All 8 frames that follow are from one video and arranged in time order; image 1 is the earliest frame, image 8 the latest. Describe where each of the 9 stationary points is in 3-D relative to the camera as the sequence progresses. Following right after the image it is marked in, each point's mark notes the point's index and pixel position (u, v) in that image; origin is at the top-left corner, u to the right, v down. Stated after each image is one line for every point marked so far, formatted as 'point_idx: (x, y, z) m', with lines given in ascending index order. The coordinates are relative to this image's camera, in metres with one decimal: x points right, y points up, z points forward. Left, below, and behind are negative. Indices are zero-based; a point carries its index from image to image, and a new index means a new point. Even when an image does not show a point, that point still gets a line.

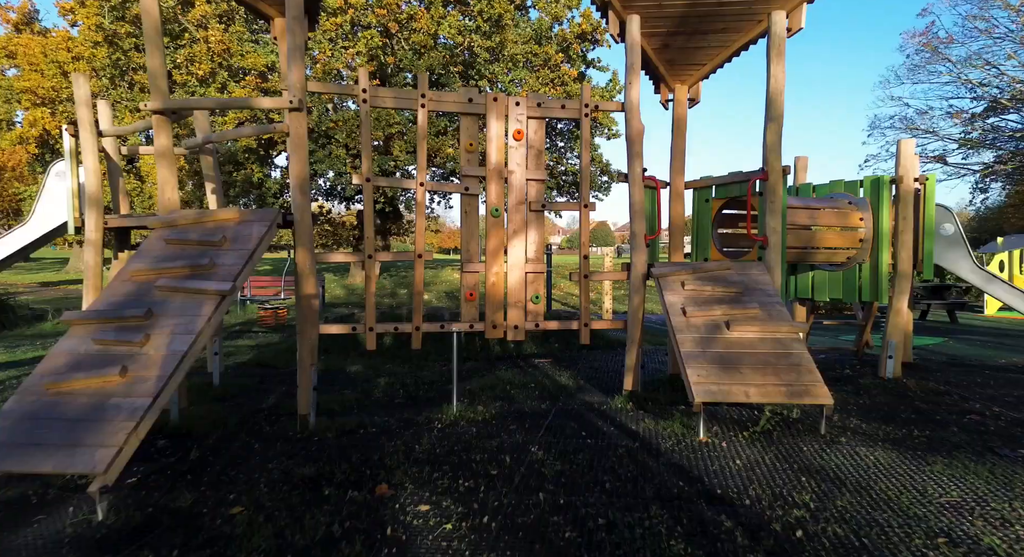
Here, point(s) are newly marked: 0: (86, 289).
0: (-3.8, -0.1, +4.7) m
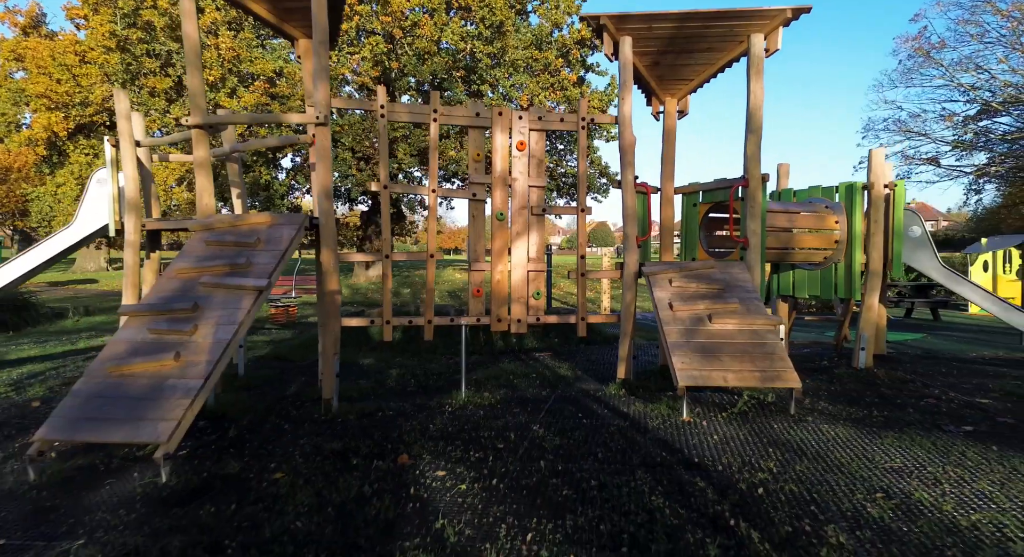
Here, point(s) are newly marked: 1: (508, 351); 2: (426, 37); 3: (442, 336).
0: (-3.8, 0.0, +5.1) m
1: (0.0, -0.9, +6.3) m
2: (-2.6, +7.4, +15.4) m
3: (-1.0, -0.8, +7.1) m
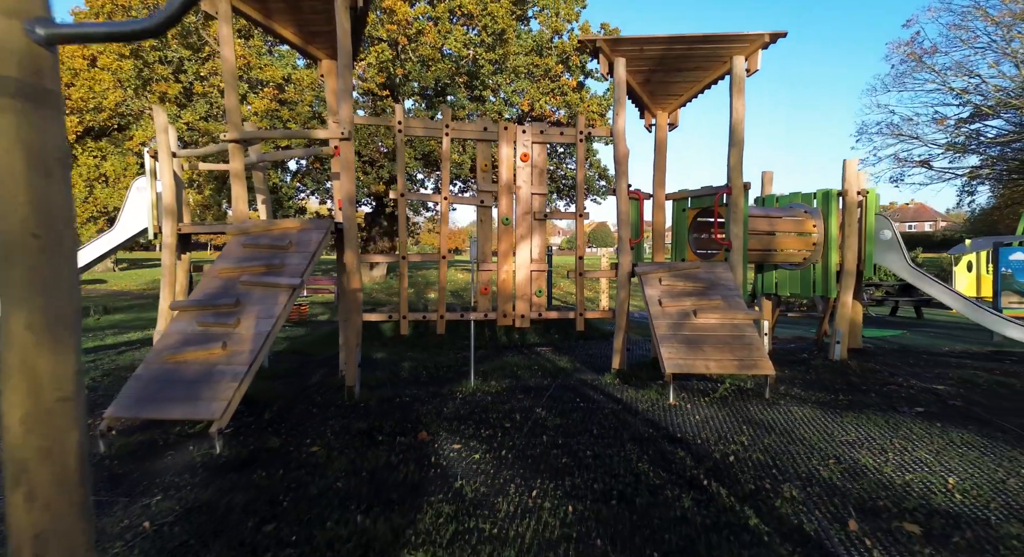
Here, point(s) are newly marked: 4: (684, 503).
0: (-3.8, 0.0, +5.6) m
1: (0.0, -0.9, +6.8) m
2: (-2.6, +7.4, +15.9) m
3: (-0.9, -0.8, +7.6) m
4: (+0.9, -1.2, +2.8) m
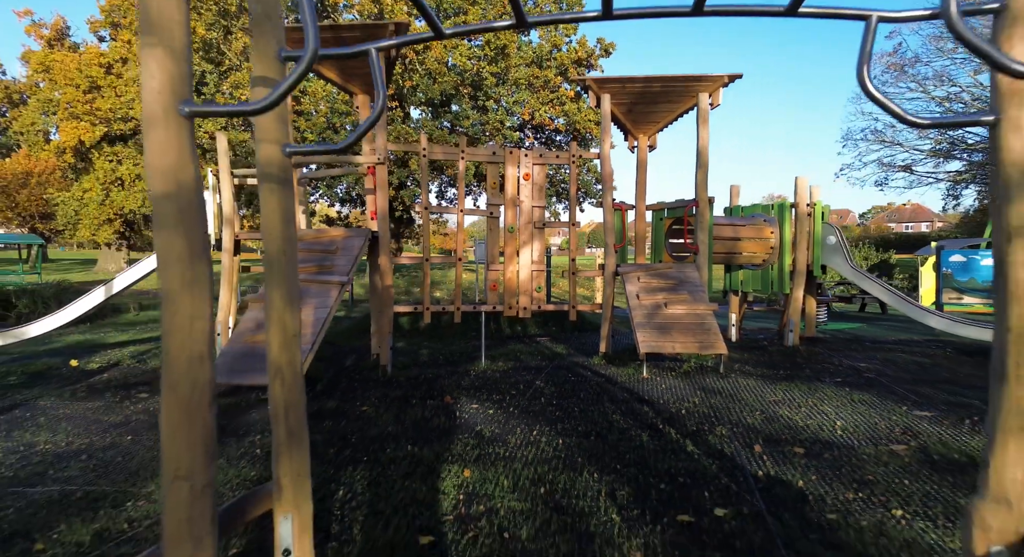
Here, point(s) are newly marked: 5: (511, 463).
0: (-3.7, 0.0, +6.6) m
1: (+0.1, -0.9, +7.8) m
2: (-2.5, +7.4, +16.9) m
3: (-0.9, -0.8, +8.6) m
4: (+1.0, -1.2, +3.8) m
5: (0.0, -1.2, +3.4) m
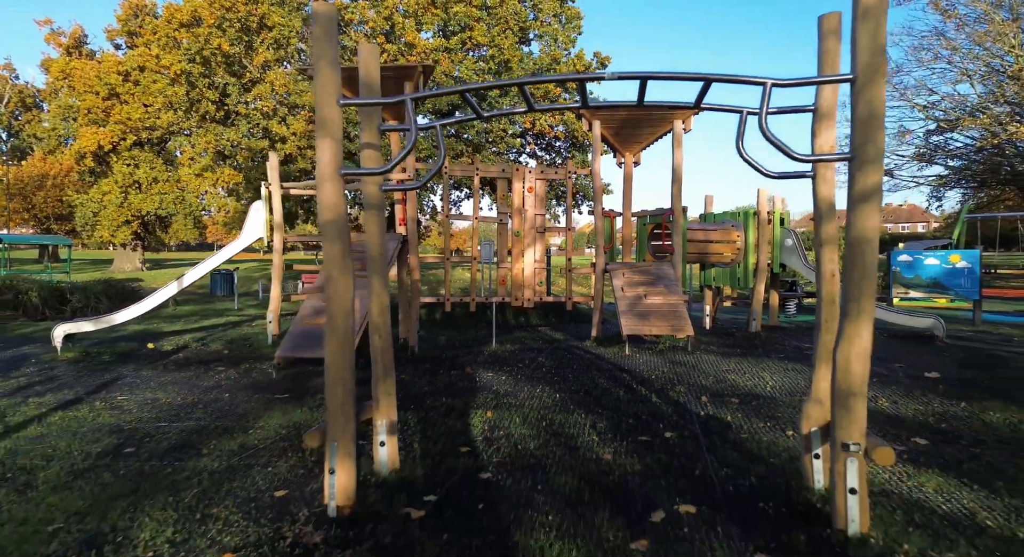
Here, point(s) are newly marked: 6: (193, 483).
0: (-3.6, 0.0, +7.8) m
1: (+0.1, -0.8, +9.0) m
2: (-2.4, +7.5, +18.1) m
3: (-0.8, -0.7, +9.8) m
4: (+1.0, -1.1, +5.0) m
5: (+0.1, -1.2, +4.6) m
6: (-2.0, -1.3, +3.3) m
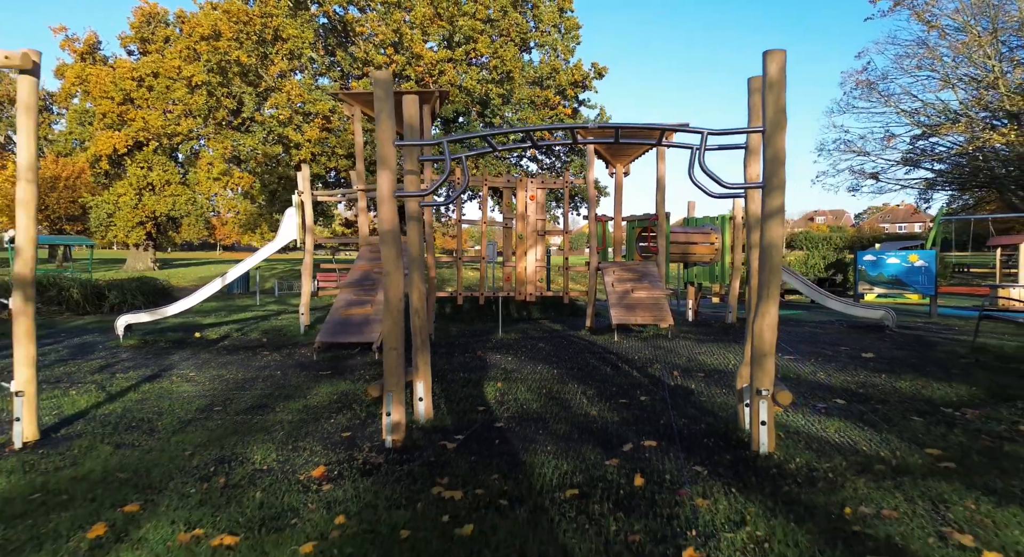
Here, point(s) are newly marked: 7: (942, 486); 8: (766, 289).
0: (-3.6, +0.1, +8.8) m
1: (+0.2, -0.8, +10.0) m
2: (-2.4, +7.5, +19.2) m
3: (-0.7, -0.7, +10.8) m
4: (+1.1, -1.1, +6.0) m
5: (+0.1, -1.1, +5.6) m
6: (-2.0, -1.2, +4.3) m
7: (+2.5, -1.2, +3.0) m
8: (+1.7, -0.1, +3.5) m
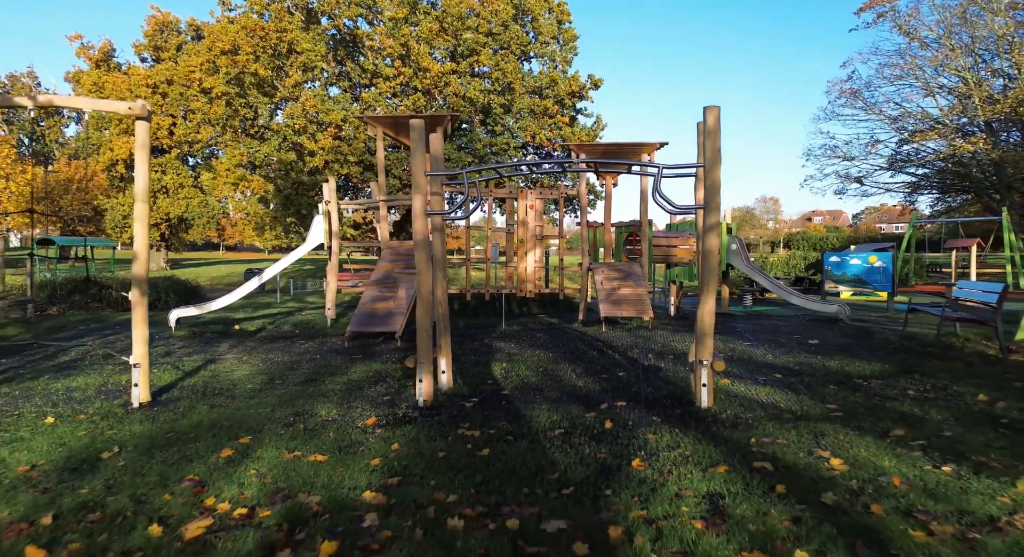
0: (-3.5, +0.1, +10.0) m
1: (+0.2, -0.8, +11.2) m
2: (-2.3, +7.5, +20.3) m
3: (-0.7, -0.6, +12.0) m
4: (+1.1, -1.0, +7.2) m
5: (+0.2, -1.1, +6.8) m
6: (-1.9, -1.2, +5.4) m
7: (+2.6, -1.2, +4.2) m
8: (+1.8, -0.1, +4.6) m
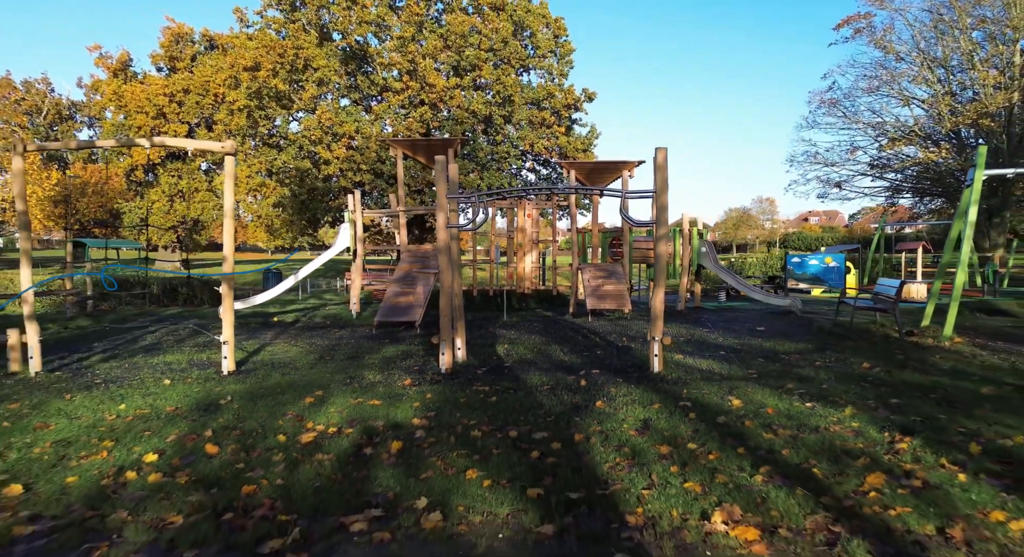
0: (-3.5, +0.1, +11.6) m
1: (+0.3, -0.7, +12.8) m
2: (-2.3, +7.6, +21.9) m
3: (-0.7, -0.6, +13.6) m
4: (+1.1, -1.0, +8.7) m
5: (+0.2, -1.1, +8.3) m
6: (-1.9, -1.2, +7.0) m
7: (+2.6, -1.2, +5.8) m
8: (+1.8, 0.0, +6.2) m
